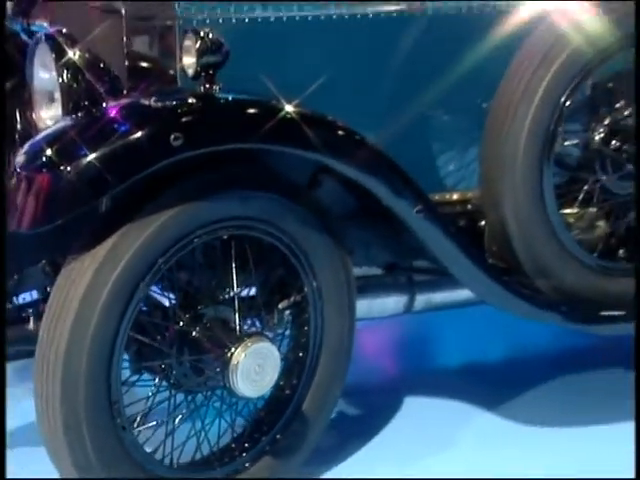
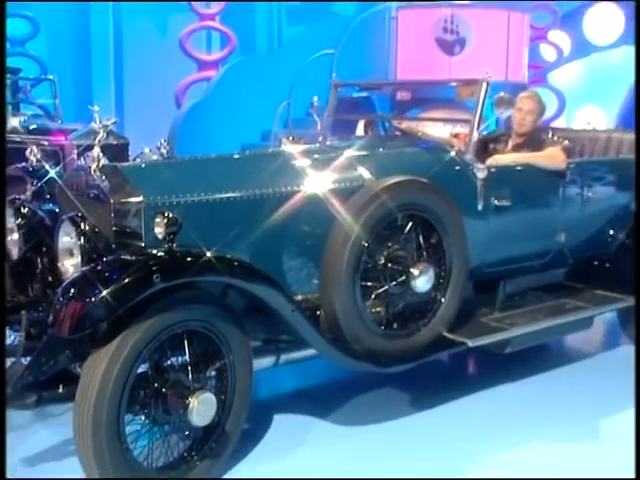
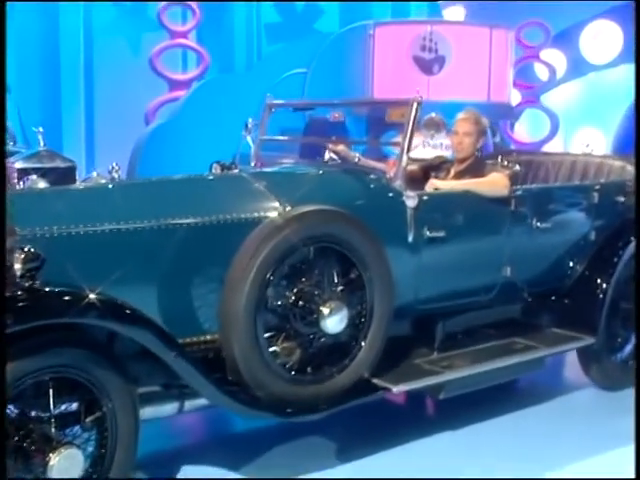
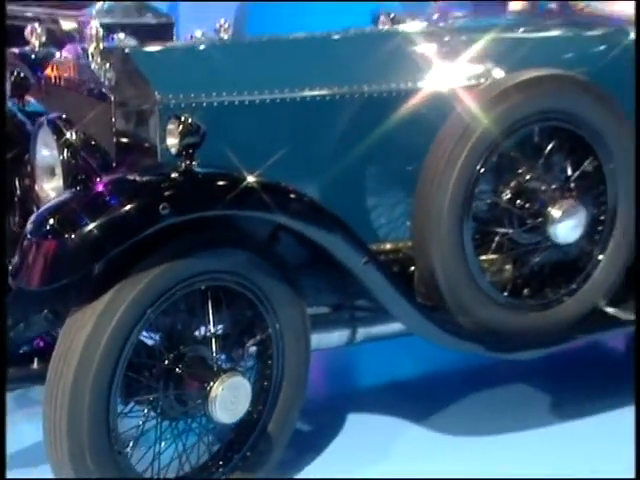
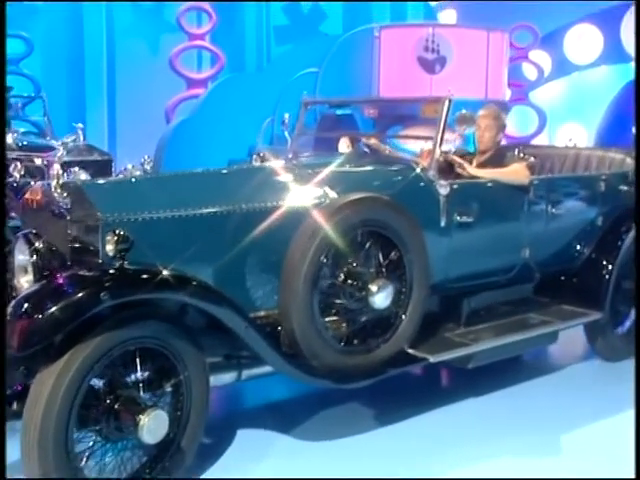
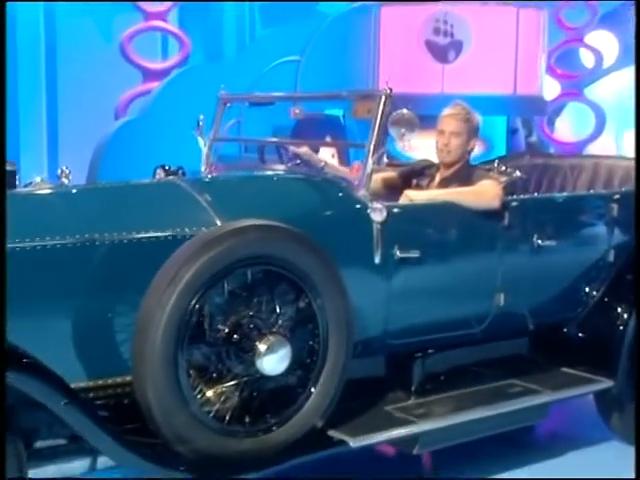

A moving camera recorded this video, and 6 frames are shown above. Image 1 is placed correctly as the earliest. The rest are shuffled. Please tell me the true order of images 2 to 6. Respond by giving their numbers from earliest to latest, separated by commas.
4, 2, 5, 3, 6
